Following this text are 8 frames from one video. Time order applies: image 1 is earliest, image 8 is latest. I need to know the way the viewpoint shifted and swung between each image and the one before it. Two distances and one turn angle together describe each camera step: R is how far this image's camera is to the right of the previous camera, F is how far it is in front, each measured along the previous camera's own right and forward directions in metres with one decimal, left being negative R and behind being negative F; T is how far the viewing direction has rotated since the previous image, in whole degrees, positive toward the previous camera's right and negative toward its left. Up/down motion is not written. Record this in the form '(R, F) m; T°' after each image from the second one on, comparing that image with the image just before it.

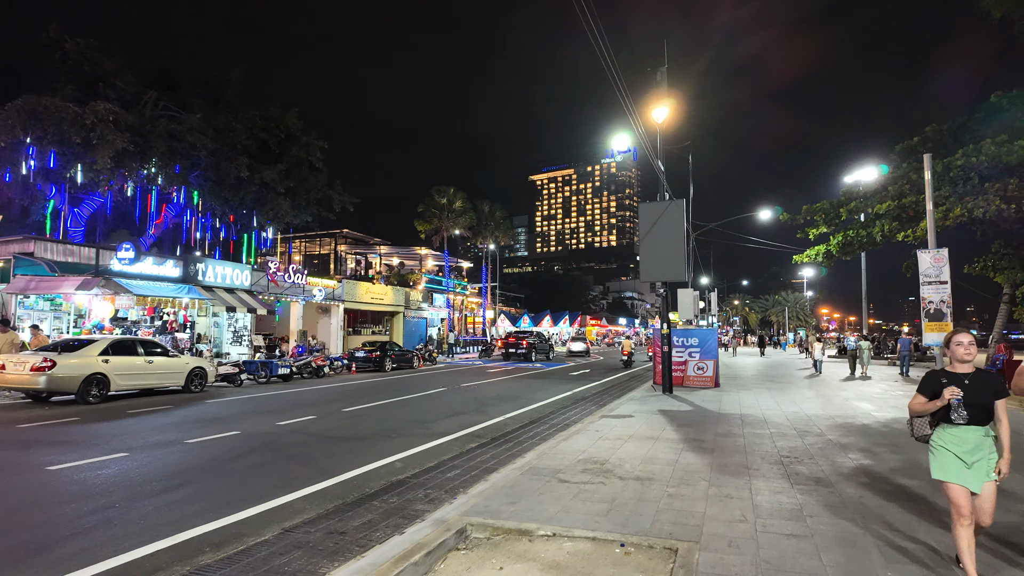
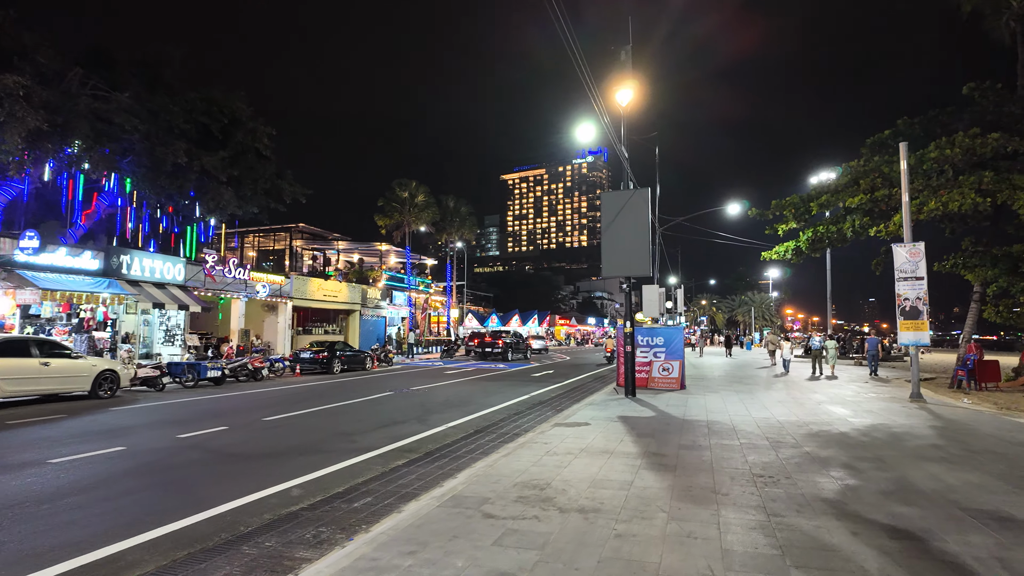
(+0.4, +1.1) m; +3°
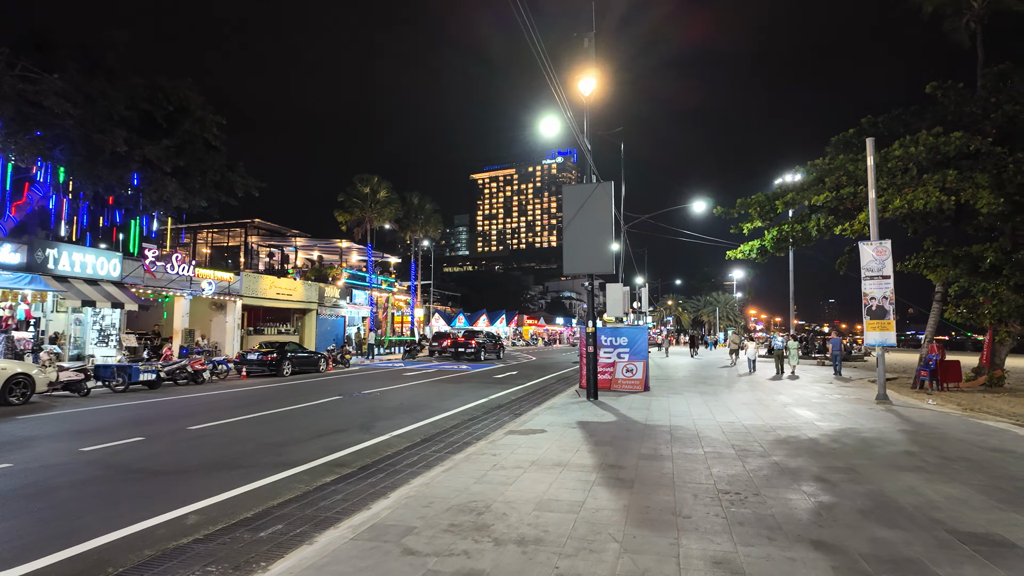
(+0.3, +0.7) m; +3°
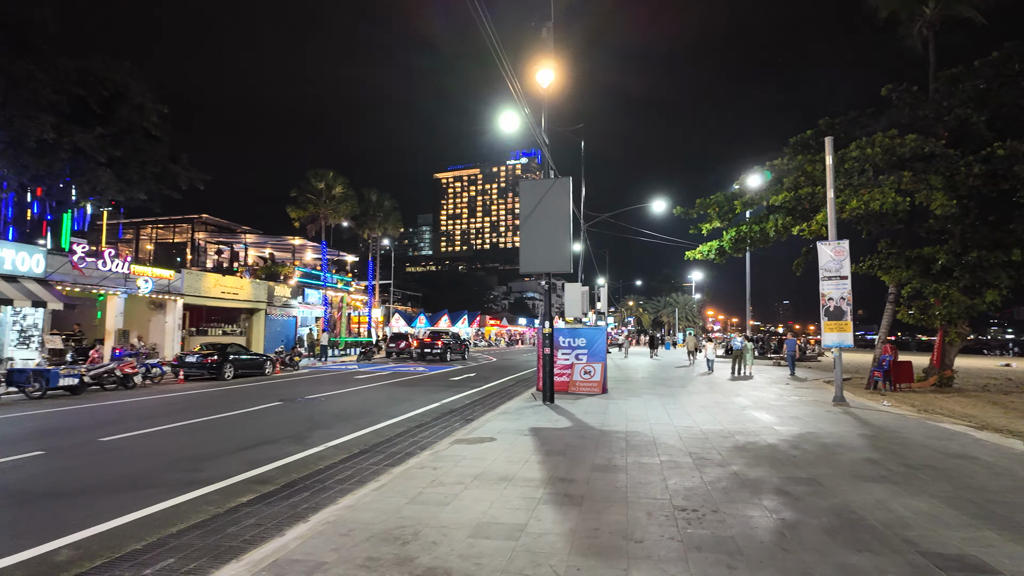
(+0.2, +0.5) m; +3°
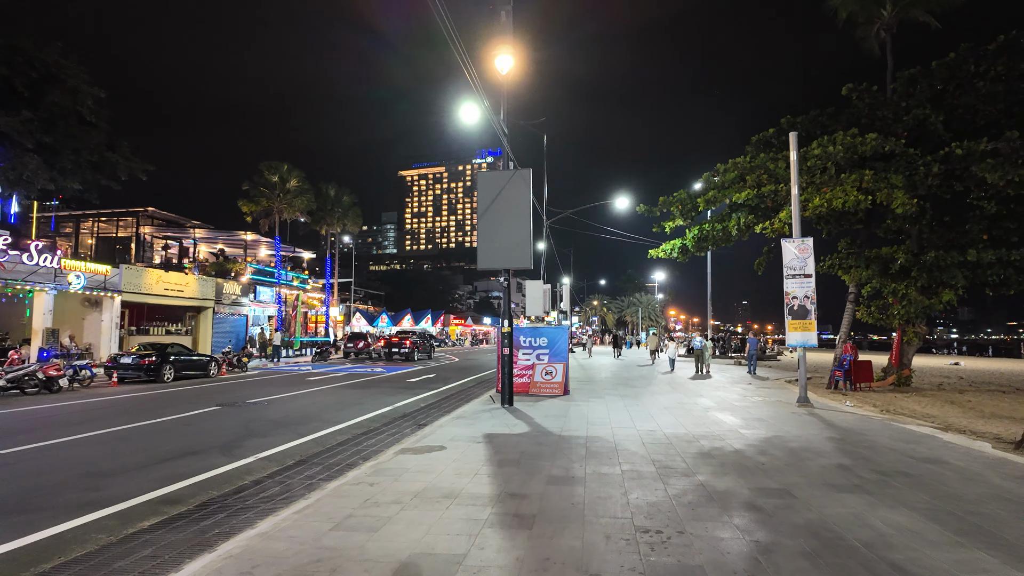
(+0.2, +0.6) m; +3°
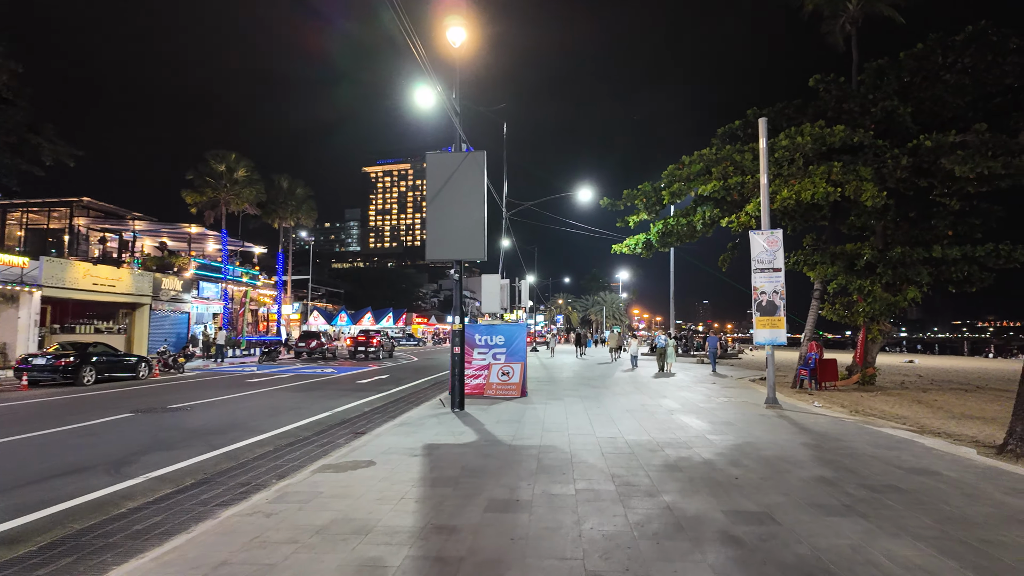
(+0.2, +0.9) m; +3°
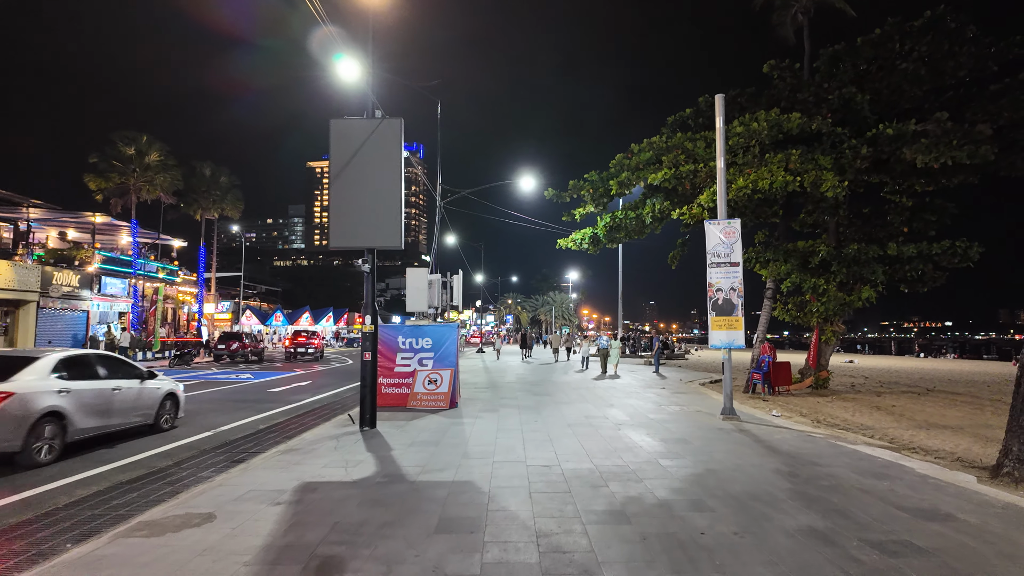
(+0.4, +1.5) m; +5°
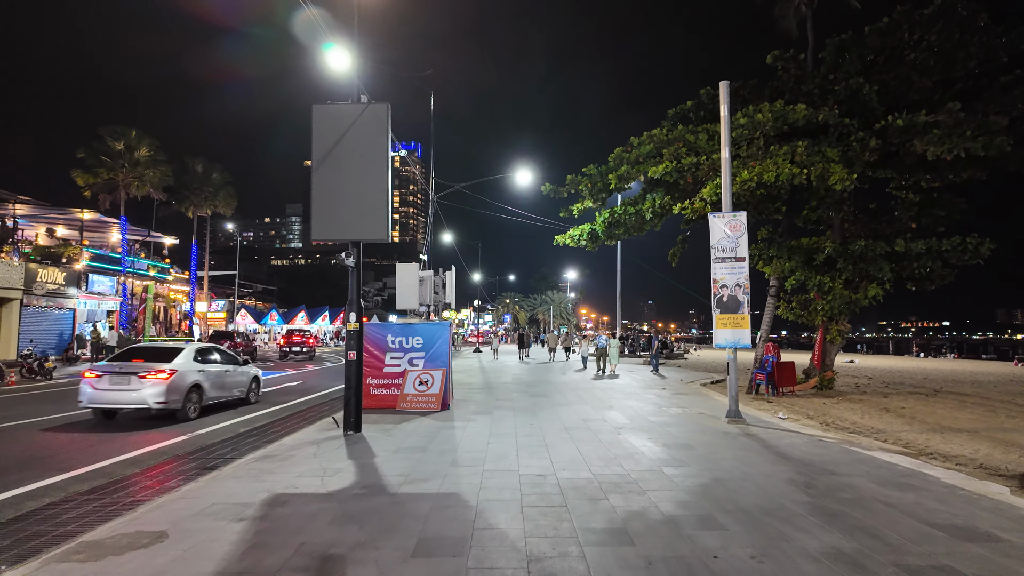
(+0.1, +0.5) m; 0°
